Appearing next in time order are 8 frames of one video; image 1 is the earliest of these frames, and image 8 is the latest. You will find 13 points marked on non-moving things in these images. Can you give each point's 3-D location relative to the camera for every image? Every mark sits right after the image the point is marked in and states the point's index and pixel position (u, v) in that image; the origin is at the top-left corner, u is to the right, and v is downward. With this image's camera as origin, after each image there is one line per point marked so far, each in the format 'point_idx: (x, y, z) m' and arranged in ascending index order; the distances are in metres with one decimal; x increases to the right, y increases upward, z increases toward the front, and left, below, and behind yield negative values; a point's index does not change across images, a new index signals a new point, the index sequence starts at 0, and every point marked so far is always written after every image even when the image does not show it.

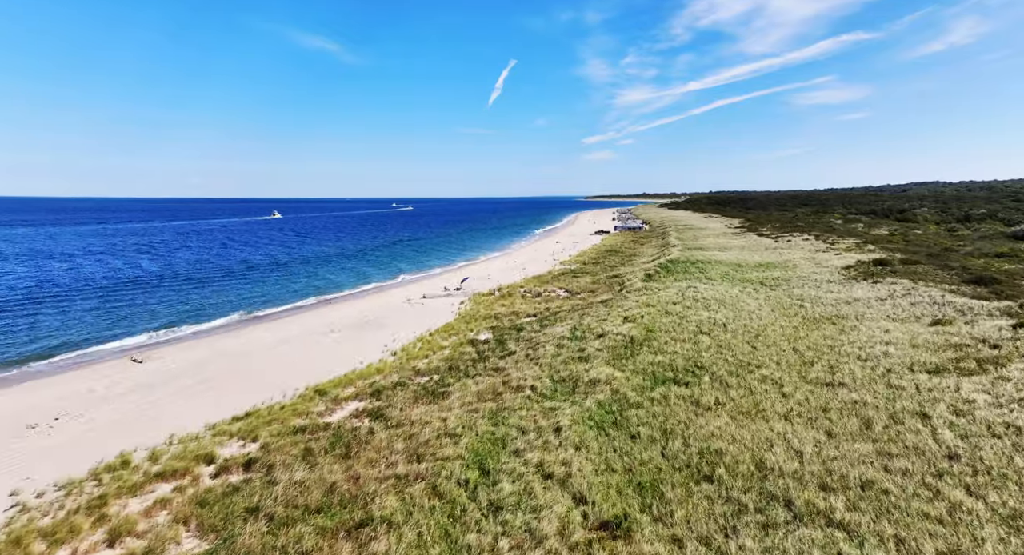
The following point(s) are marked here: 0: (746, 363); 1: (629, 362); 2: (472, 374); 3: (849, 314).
0: (+6.8, -2.5, +14.5) m
1: (+3.4, -2.5, +14.7) m
2: (-1.2, -3.0, +15.4) m
3: (+13.2, -1.4, +19.5) m
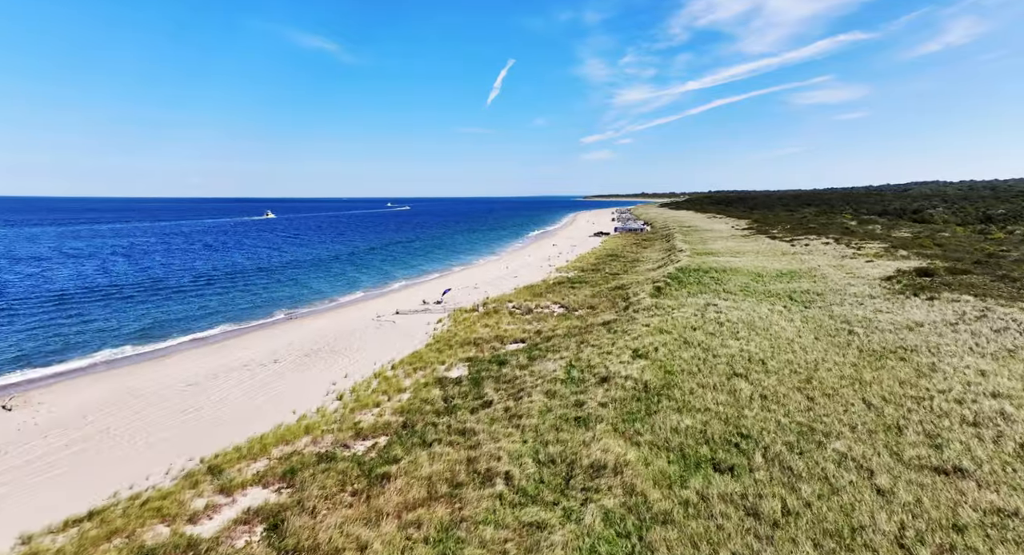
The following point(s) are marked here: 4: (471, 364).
0: (+6.1, -3.2, +10.4) m
1: (+2.8, -3.2, +10.6) m
2: (-1.9, -3.7, +11.3) m
3: (+12.5, -2.1, +15.4) m
4: (-1.4, -2.9, +16.9) m
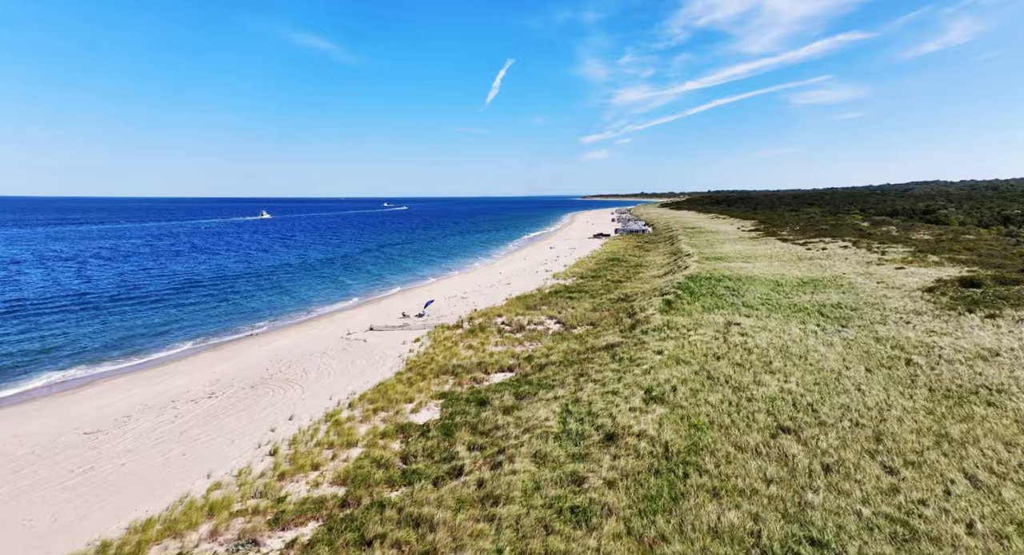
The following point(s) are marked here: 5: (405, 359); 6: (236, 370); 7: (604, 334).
0: (+5.7, -3.7, +7.2) m
1: (+2.4, -3.7, +7.4) m
2: (-2.3, -4.2, +8.1) m
3: (+12.1, -2.6, +12.2) m
4: (-1.8, -3.5, +13.7) m
5: (-4.0, -3.0, +18.7) m
6: (-10.2, -3.4, +18.6) m
7: (+3.5, -2.1, +19.1) m
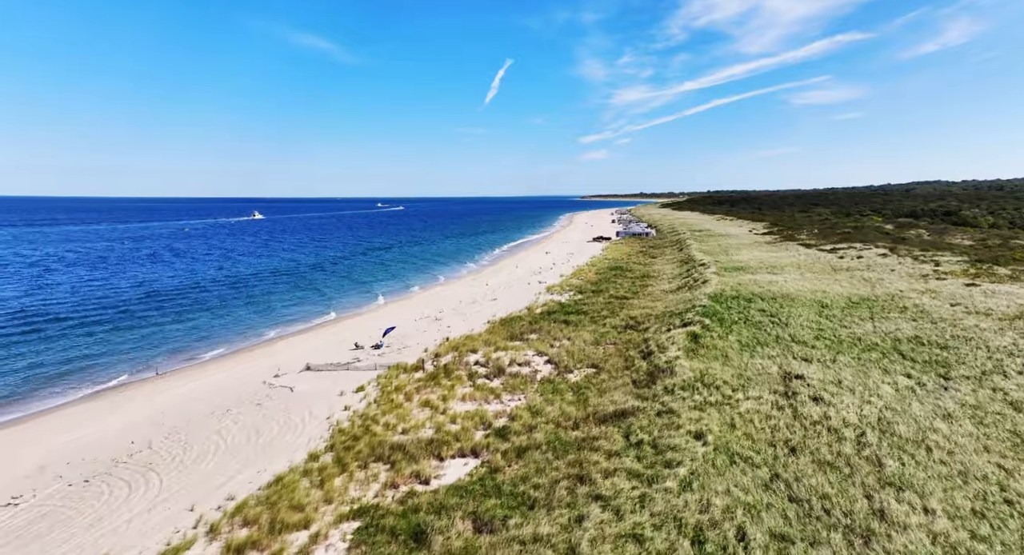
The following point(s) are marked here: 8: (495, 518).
0: (+4.9, -4.6, +1.9) m
1: (+1.6, -4.6, +2.0) m
2: (-3.1, -5.1, +2.7) m
3: (+11.3, -3.5, +6.9) m
4: (-2.6, -4.3, +8.3) m
5: (-4.8, -3.9, +13.3) m
6: (-11.0, -4.3, +13.2) m
7: (+2.7, -3.0, +13.7) m
8: (-0.3, -4.0, +8.5) m
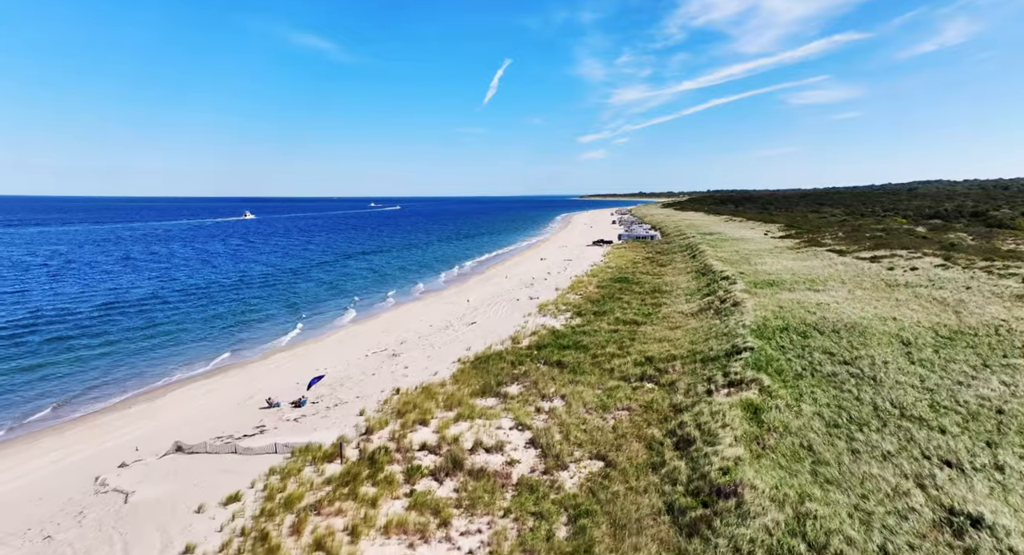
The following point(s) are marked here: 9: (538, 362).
0: (+4.2, -5.5, -4.0) m
1: (+0.9, -5.5, -3.8) m
2: (-3.8, -6.0, -3.2) m
3: (+10.5, -4.4, +1.0) m
4: (-3.4, -5.3, +2.4) m
5: (-5.6, -4.8, +7.4) m
6: (-11.8, -5.2, +7.3) m
7: (+1.9, -3.9, +7.8) m
8: (-1.1, -4.9, +2.6) m
9: (+0.9, -2.9, +18.2) m
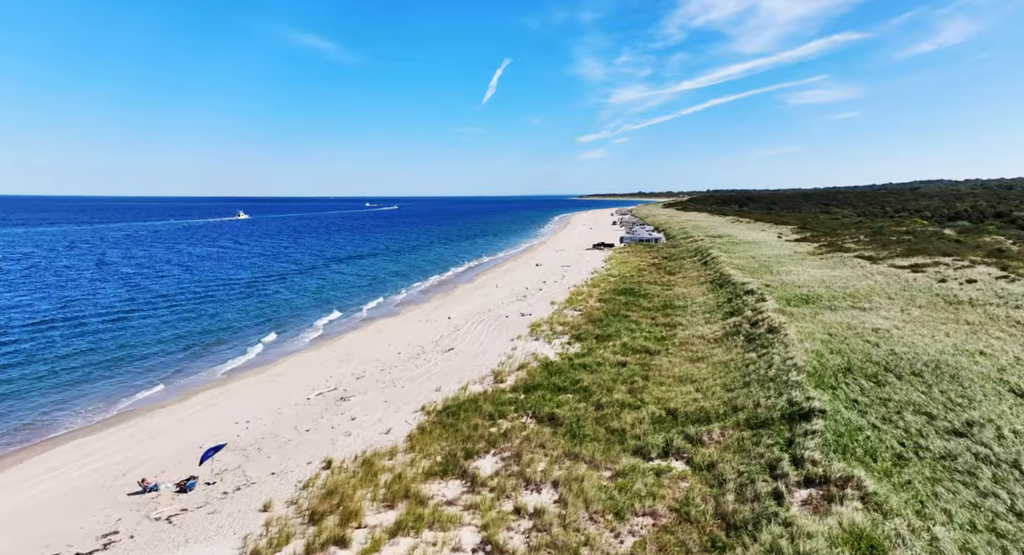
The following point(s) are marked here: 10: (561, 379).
0: (+3.6, -6.2, -8.4) m
1: (+0.3, -6.2, -8.2) m
2: (-4.4, -6.7, -7.6) m
3: (+9.9, -5.1, -3.3) m
4: (-4.0, -6.0, -2.0) m
5: (-6.2, -5.5, +3.0) m
6: (-12.4, -6.0, +2.8) m
7: (+1.3, -4.6, +3.5) m
8: (-1.6, -5.6, -1.8) m
9: (+0.3, -3.6, +13.8) m
10: (+1.6, -3.2, +16.5) m
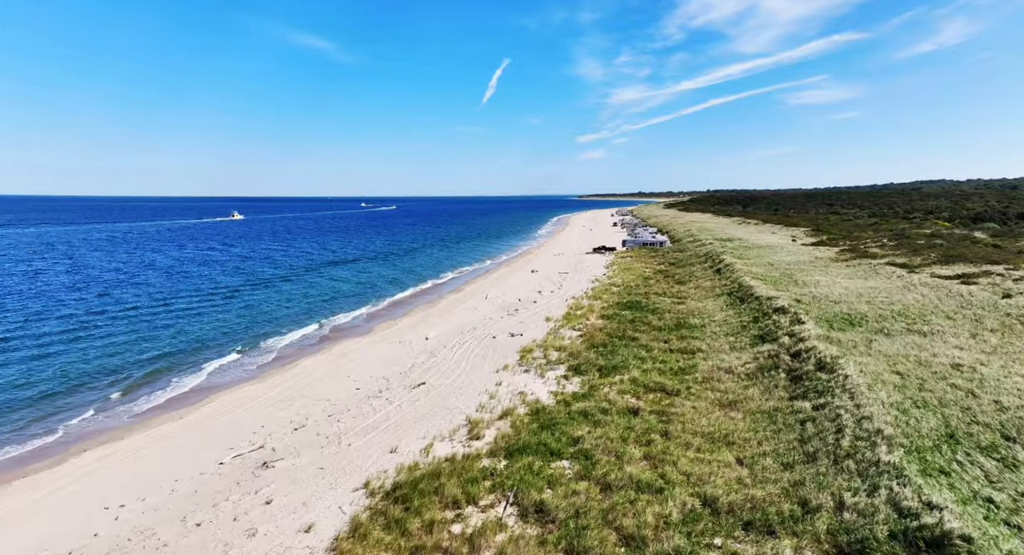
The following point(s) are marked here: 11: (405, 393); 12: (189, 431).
0: (+3.1, -6.9, -12.3) m
1: (-0.2, -6.9, -12.1) m
2: (-4.9, -7.4, -11.5) m
3: (+9.4, -5.7, -7.2) m
4: (-4.5, -6.6, -5.9) m
5: (-6.7, -6.2, -0.9) m
6: (-12.9, -6.6, -1.1) m
7: (+0.8, -5.3, -0.5) m
8: (-2.2, -6.3, -5.7) m
9: (-0.2, -4.2, +9.8) m
10: (+1.1, -3.9, +12.6) m
11: (-3.6, -3.7, +16.6) m
12: (-9.3, -4.5, +14.9) m
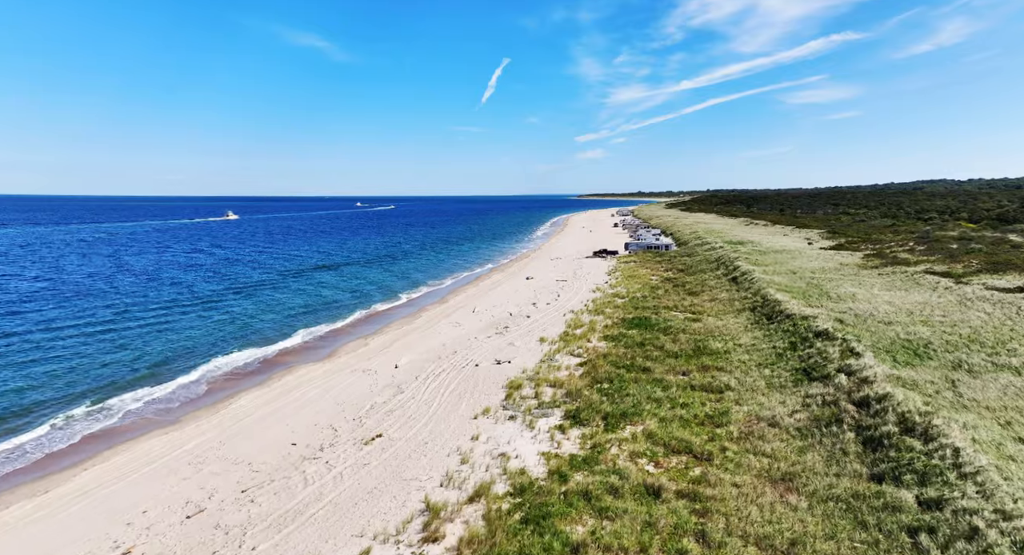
0: (+2.6, -7.5, -16.2) m
1: (-0.7, -7.5, -16.0) m
2: (-5.4, -8.0, -15.4) m
3: (+8.9, -6.4, -11.1) m
4: (-5.0, -7.3, -9.8) m
5: (-7.2, -6.8, -4.8) m
6: (-13.4, -7.2, -5.0) m
7: (+0.3, -5.9, -4.3) m
8: (-2.7, -6.9, -9.6) m
9: (-0.7, -4.9, +6.0) m
10: (+0.6, -4.5, +8.7) m
11: (-4.1, -4.4, +12.7) m
12: (-9.8, -5.1, +11.0) m
